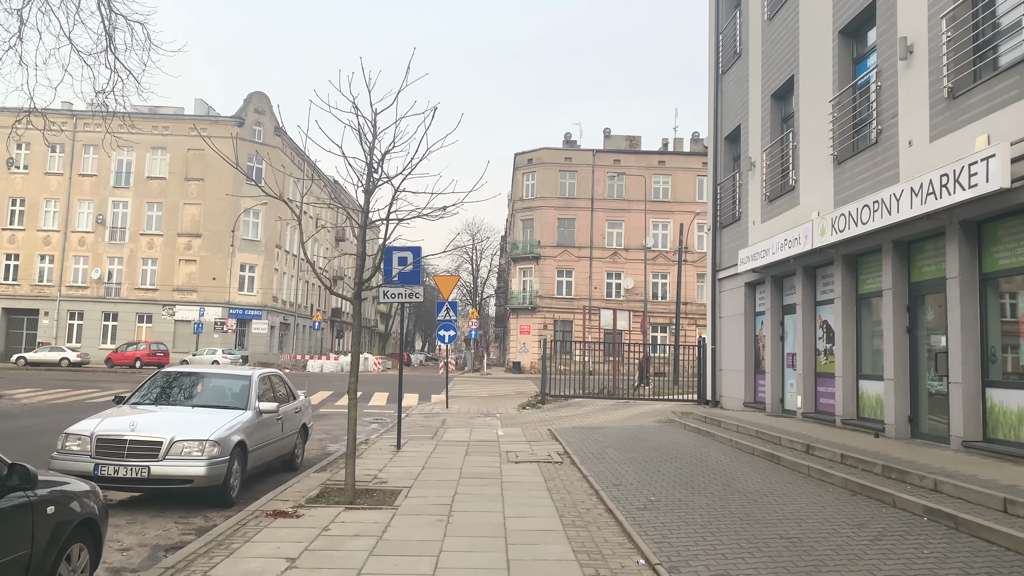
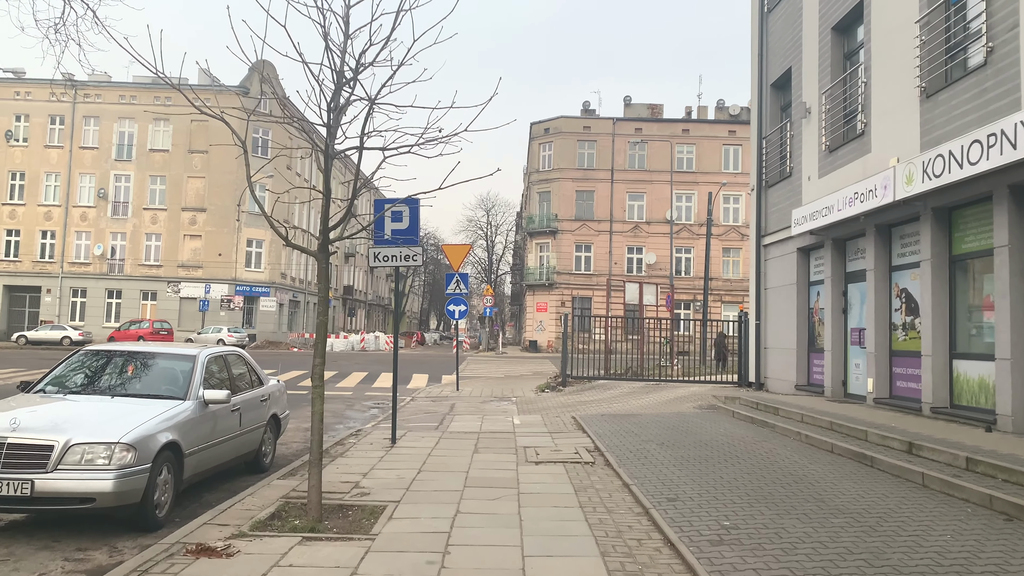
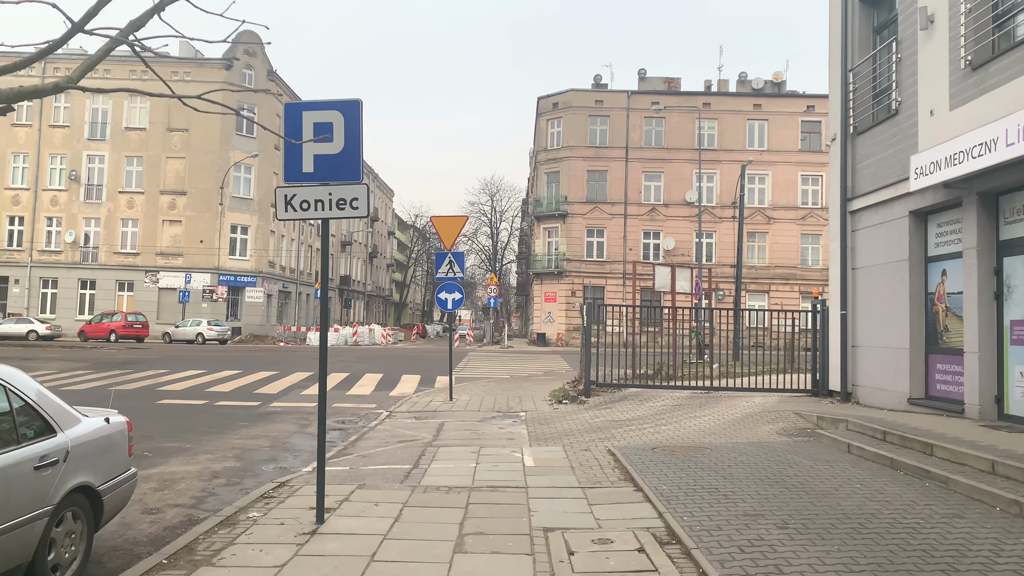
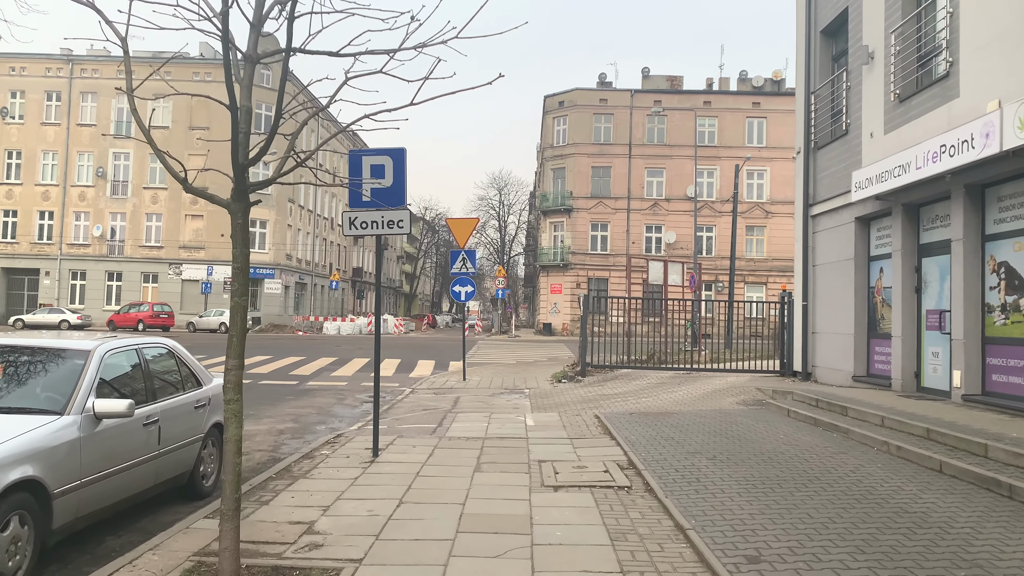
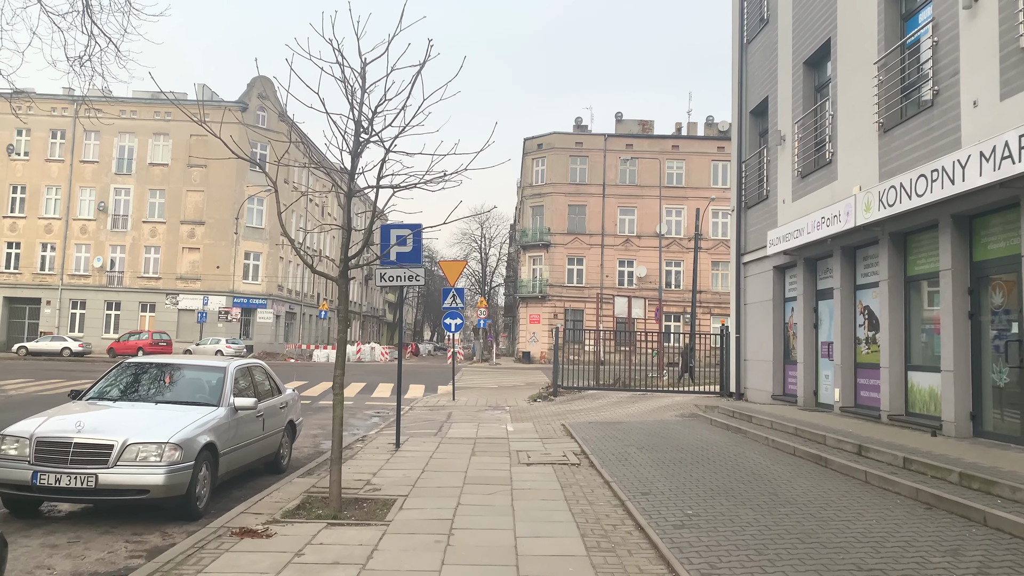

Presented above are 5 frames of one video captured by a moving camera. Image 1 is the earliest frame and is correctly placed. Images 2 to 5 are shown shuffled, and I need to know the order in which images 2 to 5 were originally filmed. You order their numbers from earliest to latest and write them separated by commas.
5, 2, 4, 3
